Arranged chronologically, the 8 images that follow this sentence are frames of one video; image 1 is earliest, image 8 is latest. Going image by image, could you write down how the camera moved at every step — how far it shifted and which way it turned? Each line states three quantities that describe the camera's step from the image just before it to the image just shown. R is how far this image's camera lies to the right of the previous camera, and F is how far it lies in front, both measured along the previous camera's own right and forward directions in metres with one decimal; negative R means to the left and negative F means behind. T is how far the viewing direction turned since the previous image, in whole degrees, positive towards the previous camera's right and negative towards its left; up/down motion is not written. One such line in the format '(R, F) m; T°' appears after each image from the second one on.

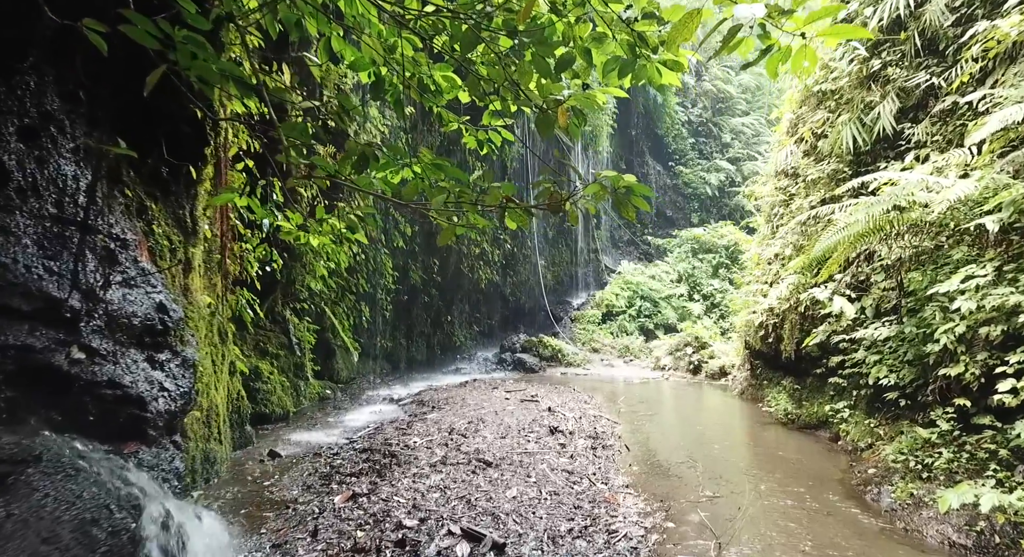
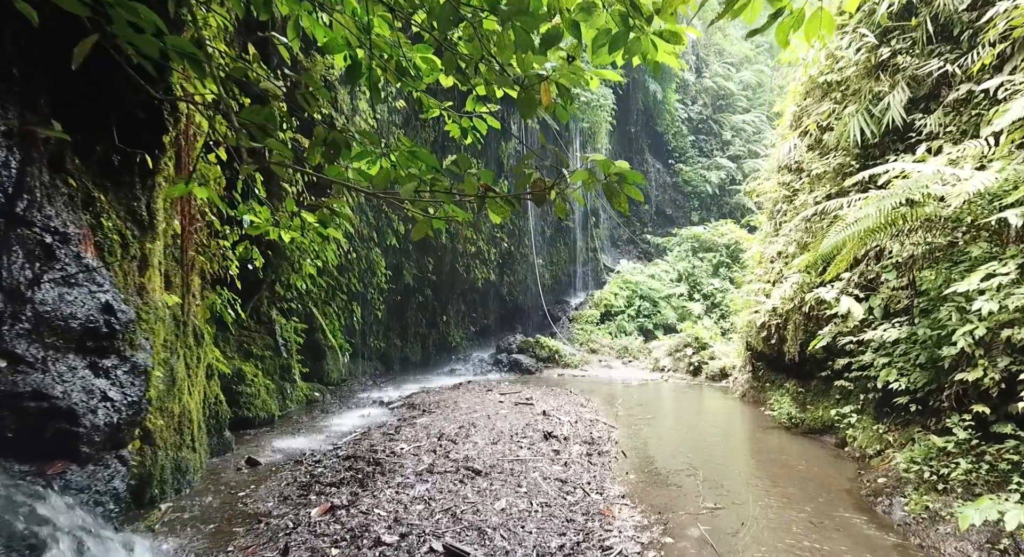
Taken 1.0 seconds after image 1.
(+0.1, +0.3) m; 0°
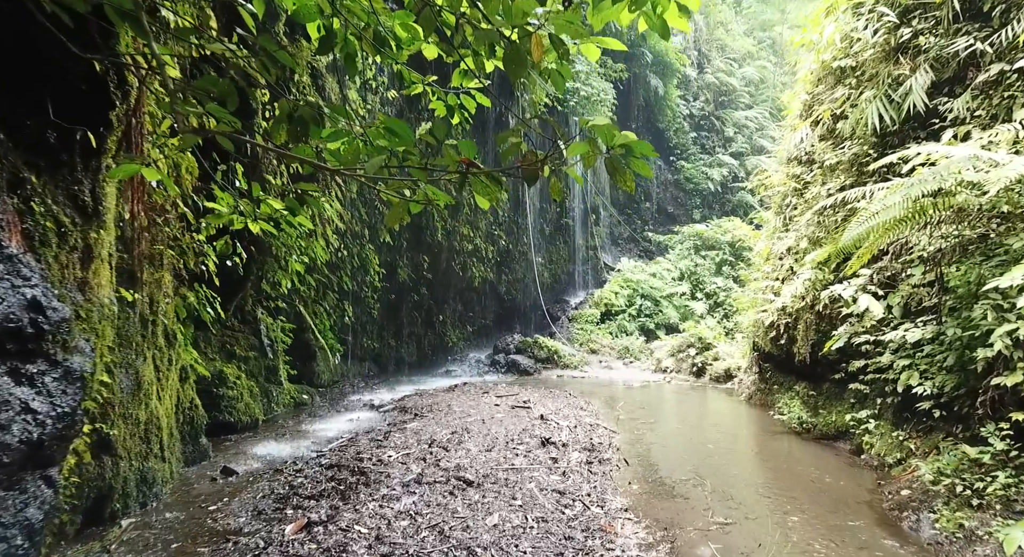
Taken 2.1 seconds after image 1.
(0.0, +0.4) m; 0°
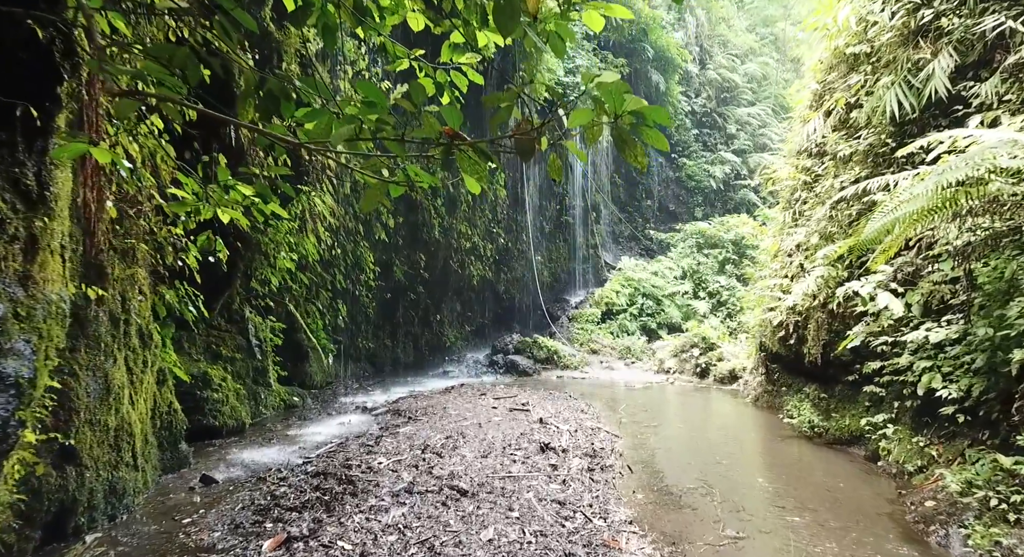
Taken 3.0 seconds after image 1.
(0.0, +0.3) m; 0°
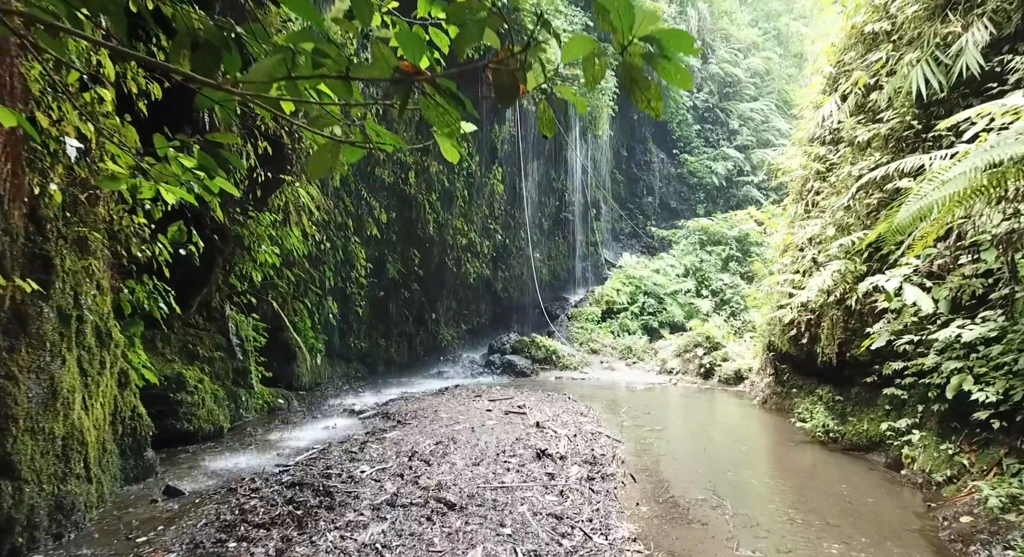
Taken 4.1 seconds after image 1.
(0.0, +0.4) m; 0°
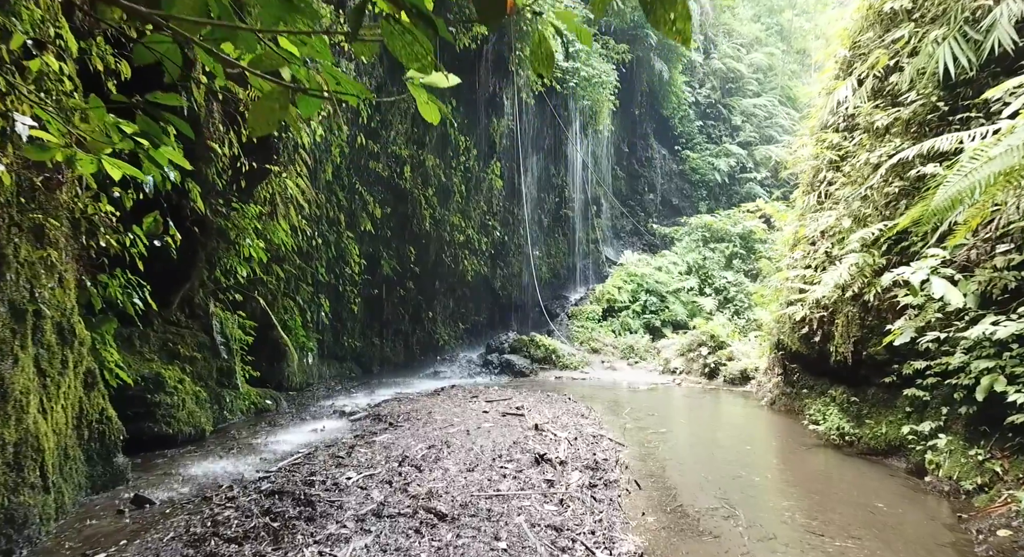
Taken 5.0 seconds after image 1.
(0.0, +0.3) m; 0°
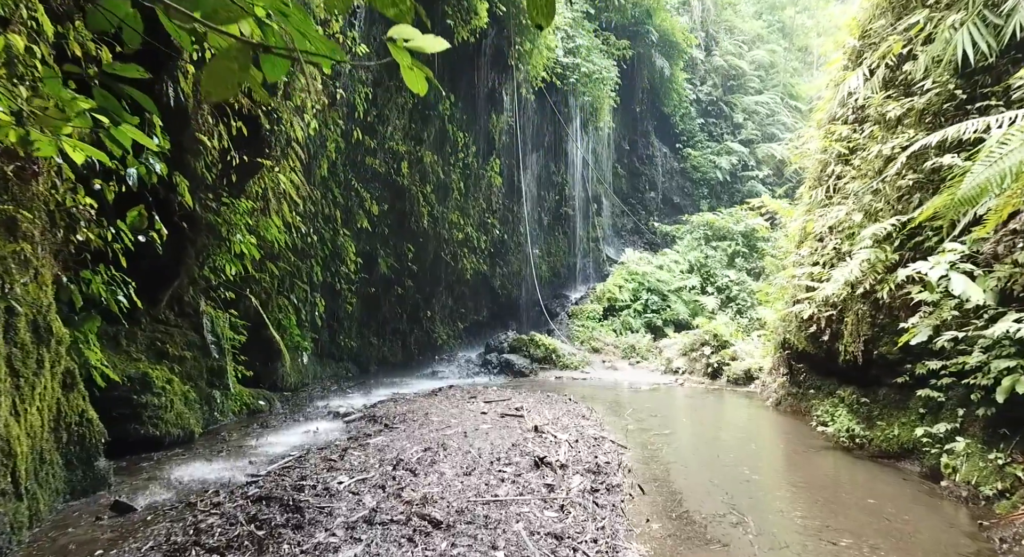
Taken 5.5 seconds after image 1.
(0.0, +0.2) m; 0°
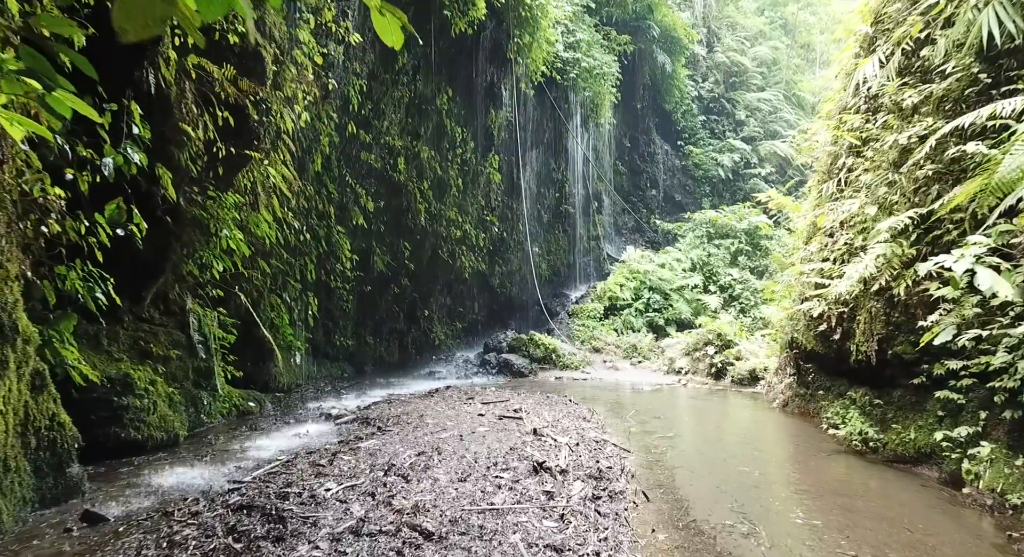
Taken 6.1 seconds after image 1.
(0.0, +0.2) m; 0°
